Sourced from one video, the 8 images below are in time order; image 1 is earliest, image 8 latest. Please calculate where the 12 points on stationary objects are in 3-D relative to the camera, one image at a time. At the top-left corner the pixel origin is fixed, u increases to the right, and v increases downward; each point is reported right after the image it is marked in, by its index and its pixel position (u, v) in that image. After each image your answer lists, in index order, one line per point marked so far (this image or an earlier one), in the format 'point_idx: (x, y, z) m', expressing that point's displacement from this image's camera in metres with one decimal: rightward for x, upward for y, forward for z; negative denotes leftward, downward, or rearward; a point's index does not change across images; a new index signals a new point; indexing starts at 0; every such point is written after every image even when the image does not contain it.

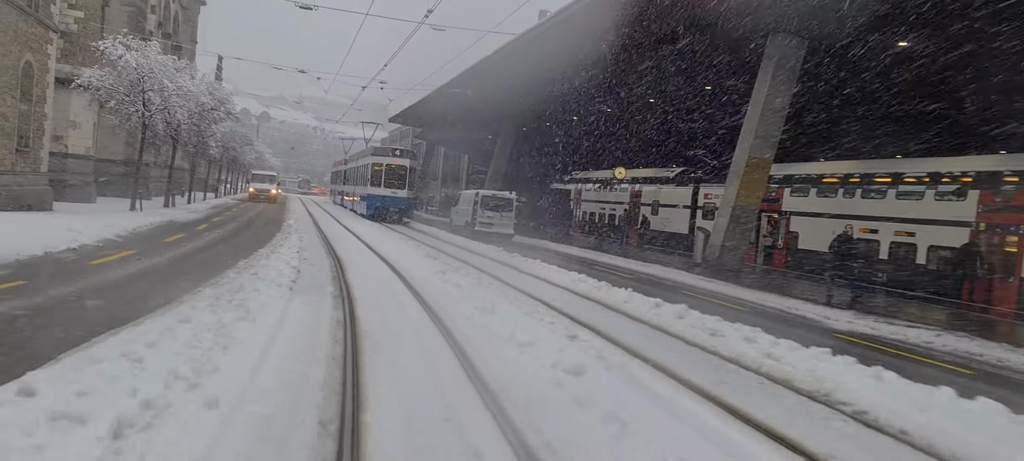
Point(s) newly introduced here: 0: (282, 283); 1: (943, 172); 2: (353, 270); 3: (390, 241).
0: (-3.8, -0.7, +9.5) m
1: (+12.0, +1.8, +17.9) m
2: (-2.2, -1.0, +8.6) m
3: (-3.2, -0.4, +16.1) m
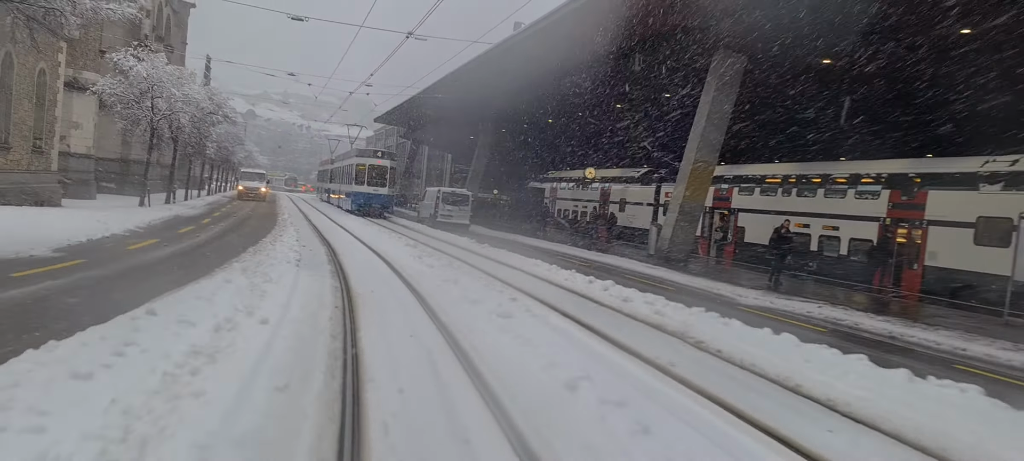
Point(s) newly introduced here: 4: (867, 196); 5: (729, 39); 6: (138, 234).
0: (-3.9, -0.7, +9.6) m
1: (+11.7, +1.9, +18.3) m
2: (-2.3, -0.9, +8.8) m
3: (-3.5, -0.4, +16.2) m
4: (+11.6, +1.1, +18.1) m
5: (+7.4, +6.7, +18.7) m
6: (-9.1, -0.2, +13.5) m
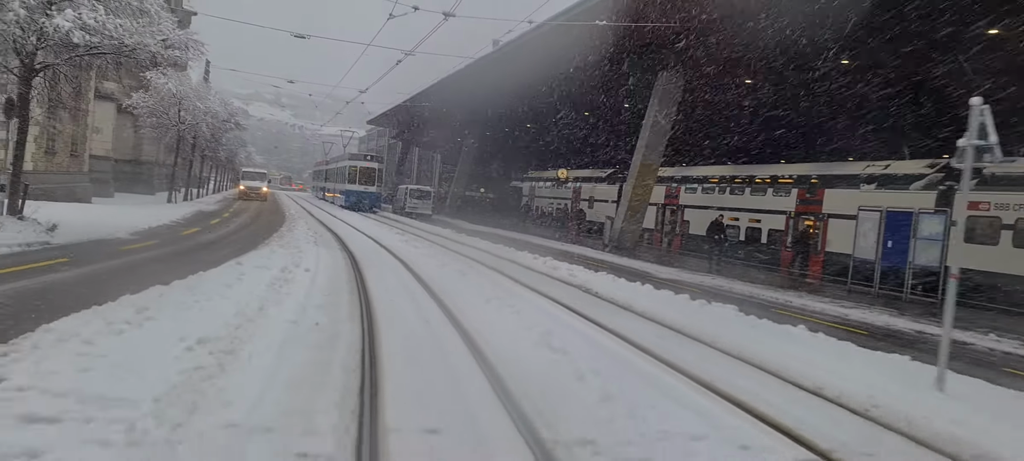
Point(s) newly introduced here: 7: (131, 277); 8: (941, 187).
0: (-4.9, -0.4, +13.2) m
1: (+10.7, +2.2, +22.1) m
2: (-3.2, -0.7, +12.4) m
3: (-4.5, -0.1, +19.8) m
4: (+10.6, +1.5, +21.9) m
5: (+6.3, +7.0, +22.4) m
6: (-10.0, +0.1, +17.0) m
7: (-5.6, -0.7, +8.2) m
8: (+12.9, +1.3, +16.9) m
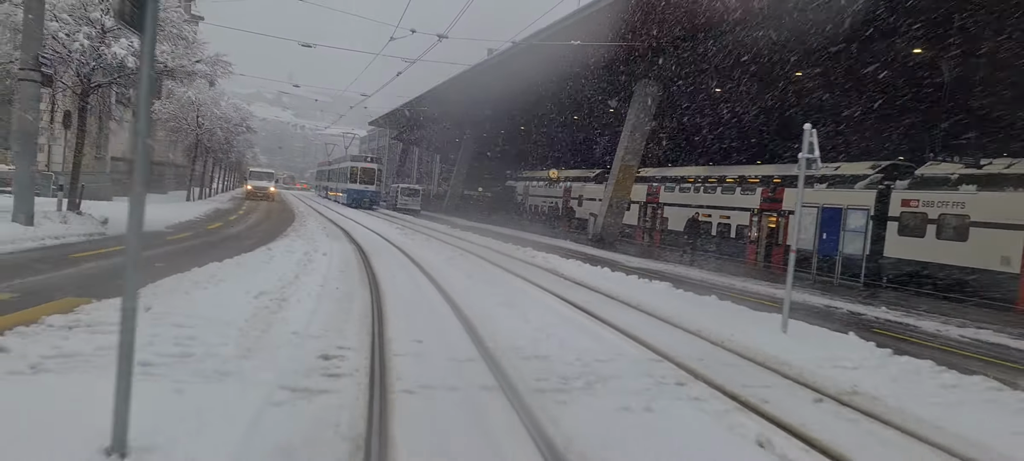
0: (-5.3, -0.2, +15.4) m
1: (+10.2, +2.4, +24.3) m
2: (-3.7, -0.5, +14.6) m
3: (-4.9, +0.1, +22.0) m
4: (+10.2, +1.7, +24.0) m
5: (+5.9, +7.2, +24.6) m
6: (-10.5, +0.3, +19.2) m
7: (-6.1, -0.6, +10.4) m
8: (+12.5, +1.5, +19.1) m
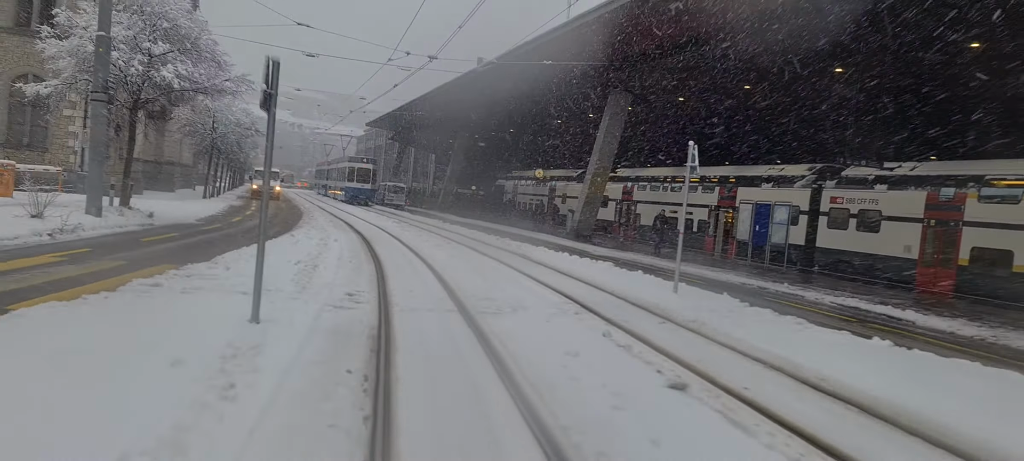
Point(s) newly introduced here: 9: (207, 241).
0: (-6.0, 0.0, +18.2) m
1: (+9.5, +2.7, +27.2) m
2: (-4.4, -0.3, +17.4) m
3: (-5.6, +0.4, +24.9) m
4: (+9.4, +1.9, +27.0) m
5: (+5.1, +7.4, +27.5) m
6: (-11.2, +0.5, +22.1) m
7: (-6.7, -0.3, +13.2) m
8: (+11.8, +1.7, +22.0) m
9: (-7.6, -0.3, +14.2) m
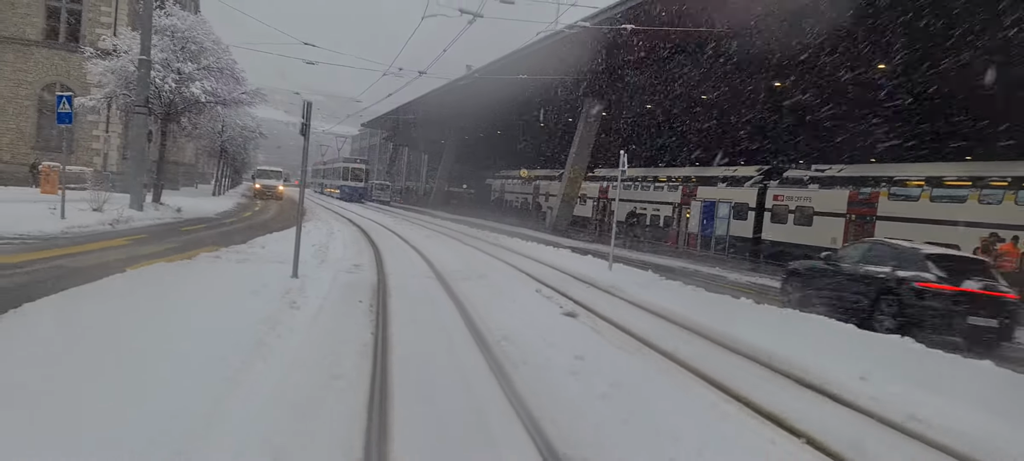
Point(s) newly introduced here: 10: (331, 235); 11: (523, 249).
0: (-6.8, +0.3, +21.0) m
1: (+8.6, +2.9, +30.1) m
2: (-5.1, 0.0, +20.2) m
3: (-6.5, +0.6, +27.7) m
4: (+8.6, +2.2, +29.9) m
5: (+4.3, +7.7, +30.3) m
6: (-12.0, +0.8, +24.8) m
7: (-7.4, -0.1, +16.0) m
8: (+11.0, +2.0, +25.0) m
9: (-8.4, 0.0, +16.9) m
10: (-5.3, -0.1, +16.2) m
11: (+0.8, -0.8, +19.1) m
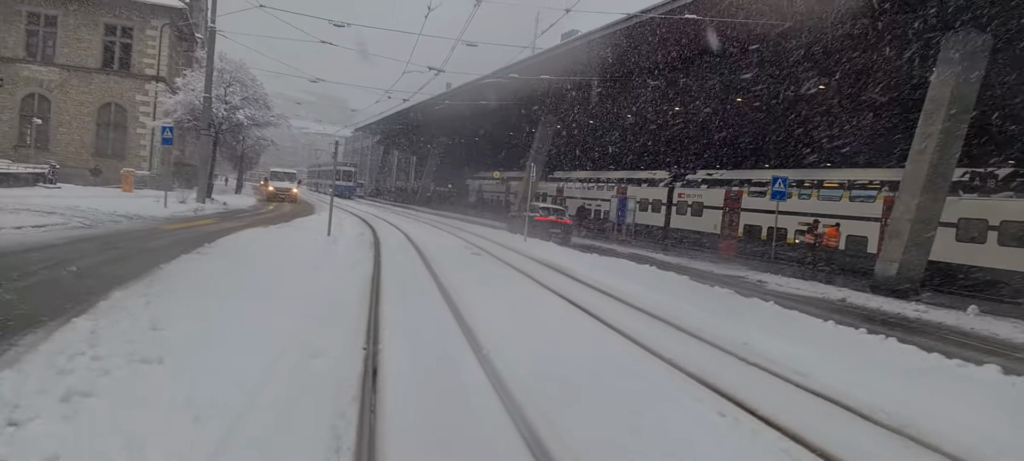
0: (-8.7, +0.8, +28.0) m
1: (+6.6, +3.5, +37.4) m
2: (-7.1, +0.5, +27.3) m
3: (-8.5, +1.2, +34.7) m
4: (+6.5, +2.8, +37.1) m
5: (+2.2, +8.3, +37.5) m
6: (-14.0, +1.4, +31.8) m
7: (-9.3, +0.4, +23.0) m
8: (+9.0, +2.6, +32.2) m
9: (-10.2, +0.5, +23.9) m
10: (-7.2, +0.5, +23.2) m
11: (-1.1, -0.2, +26.2) m
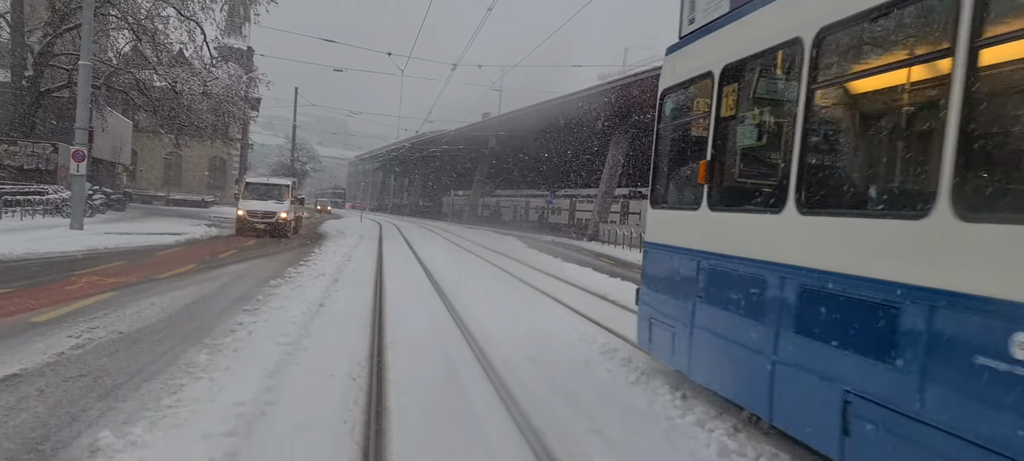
0: (-11.3, +0.7, +39.6) m
1: (+3.9, +3.2, +49.1) m
2: (-9.6, +0.4, +38.9) m
3: (-11.1, +0.8, +46.3) m
4: (+3.9, +2.5, +48.8) m
5: (-0.5, +7.9, +49.4) m
6: (-16.6, +1.0, +43.3) m
7: (-11.9, +0.4, +34.6) m
8: (+6.3, +2.5, +44.0) m
9: (-12.8, +0.5, +35.5) m
10: (-9.7, +0.5, +34.8) m
11: (-3.7, -0.2, +37.8) m
